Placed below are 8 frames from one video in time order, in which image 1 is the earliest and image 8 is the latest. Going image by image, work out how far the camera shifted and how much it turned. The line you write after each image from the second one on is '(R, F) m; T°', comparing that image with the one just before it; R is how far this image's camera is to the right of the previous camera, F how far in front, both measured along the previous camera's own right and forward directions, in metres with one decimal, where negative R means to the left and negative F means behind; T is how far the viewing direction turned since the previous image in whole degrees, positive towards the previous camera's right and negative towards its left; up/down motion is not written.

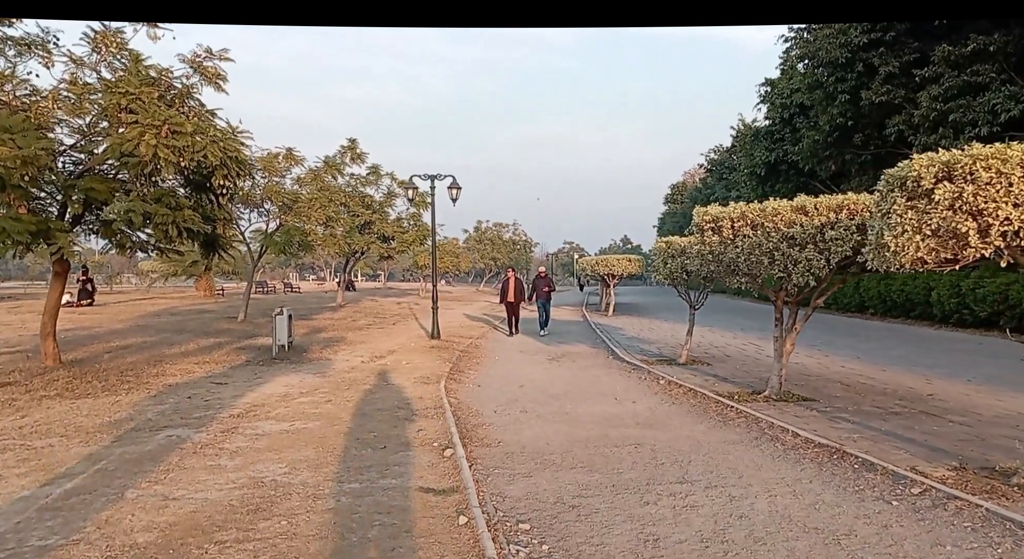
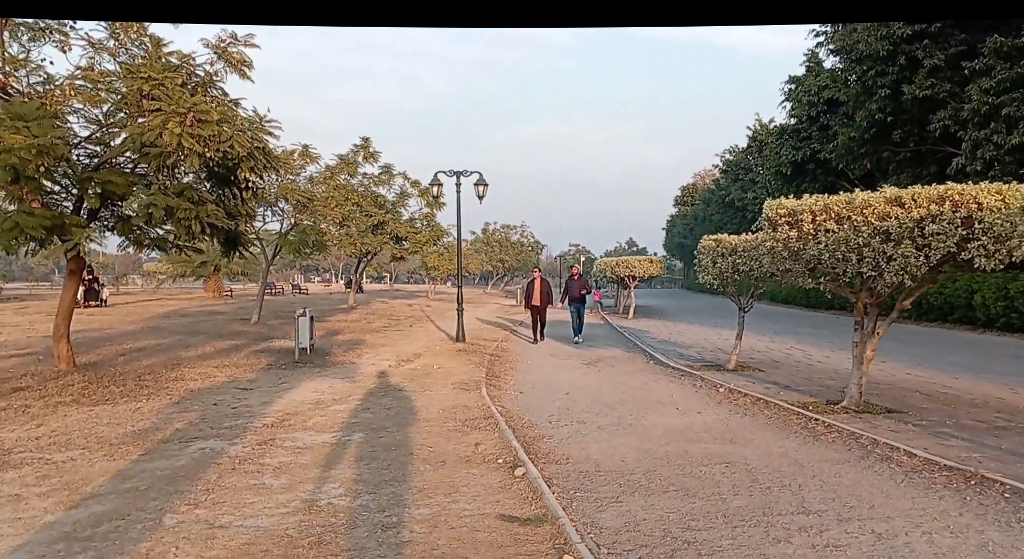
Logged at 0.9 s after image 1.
(-0.6, +0.6) m; 0°
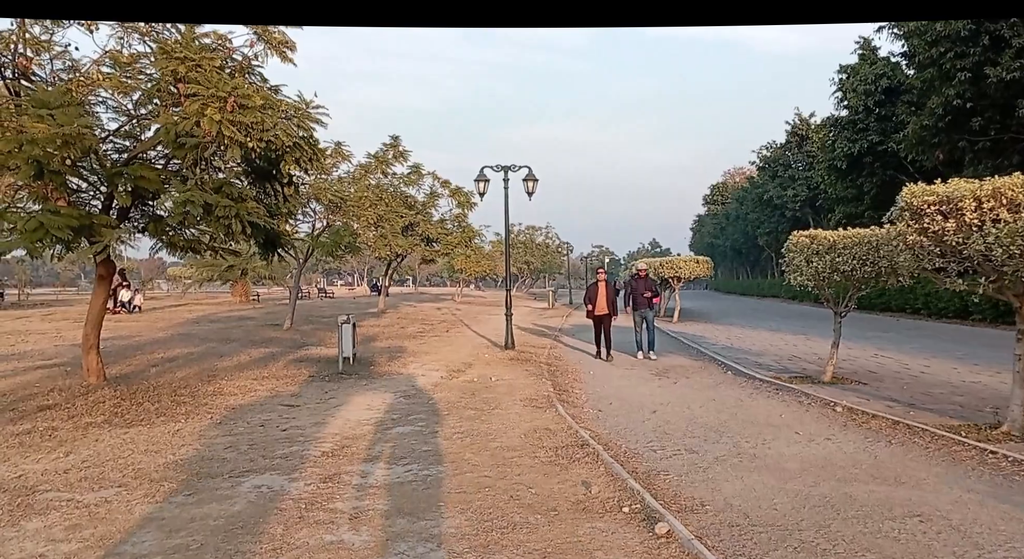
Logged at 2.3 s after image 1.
(-0.7, +1.0) m; -2°
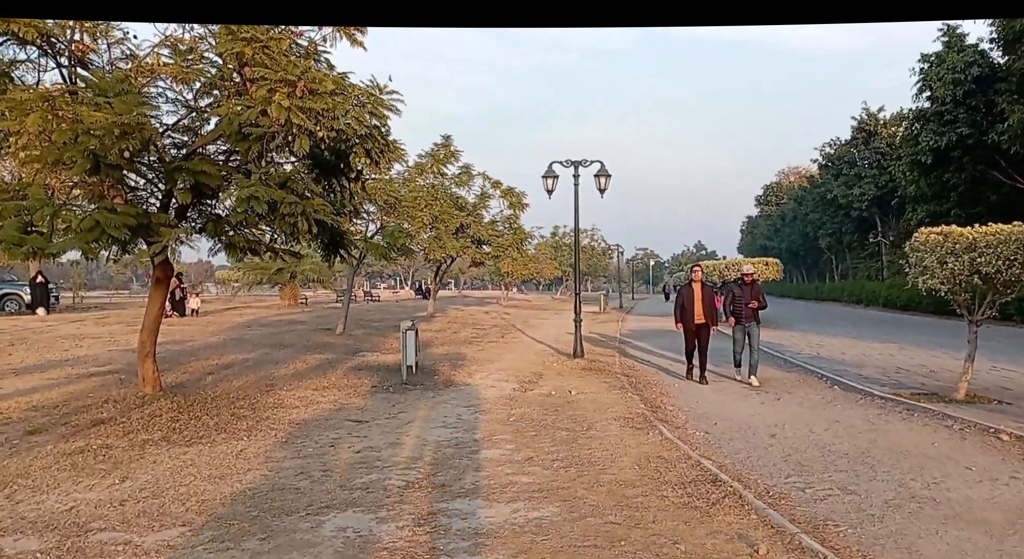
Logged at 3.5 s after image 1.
(-0.6, +0.9) m; -3°
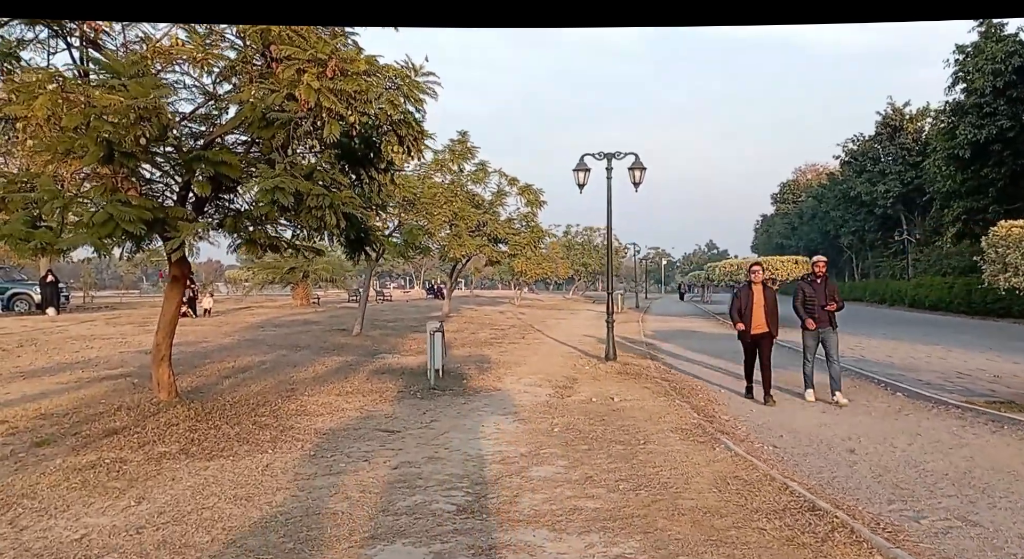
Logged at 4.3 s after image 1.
(-0.4, +0.6) m; -1°
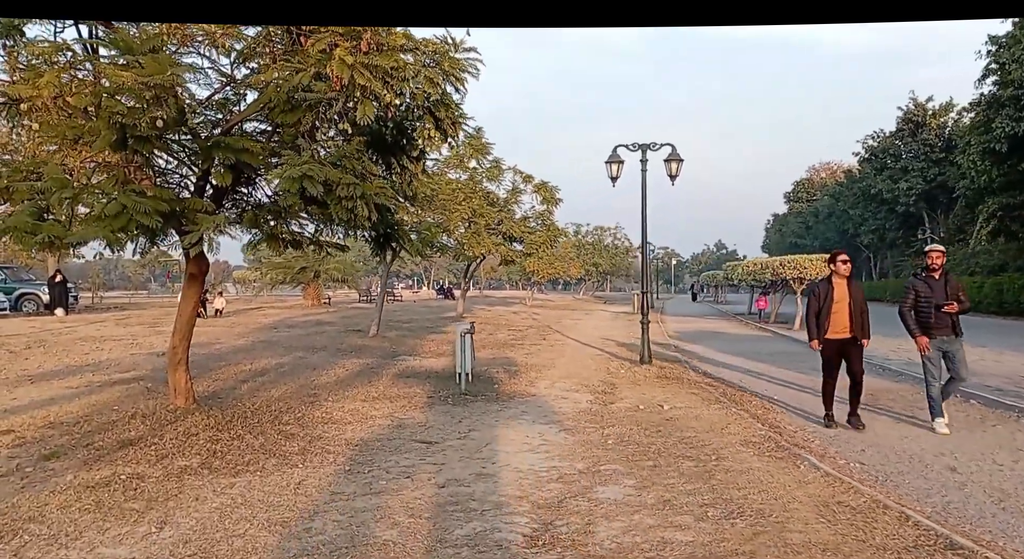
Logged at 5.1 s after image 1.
(-0.4, +0.6) m; 0°
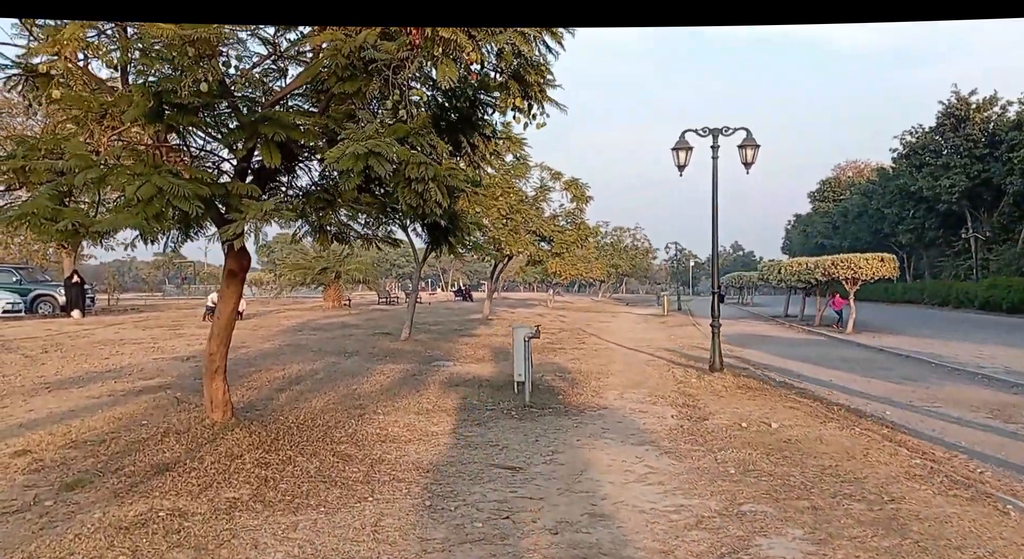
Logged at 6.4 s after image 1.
(-0.8, +1.1) m; -1°
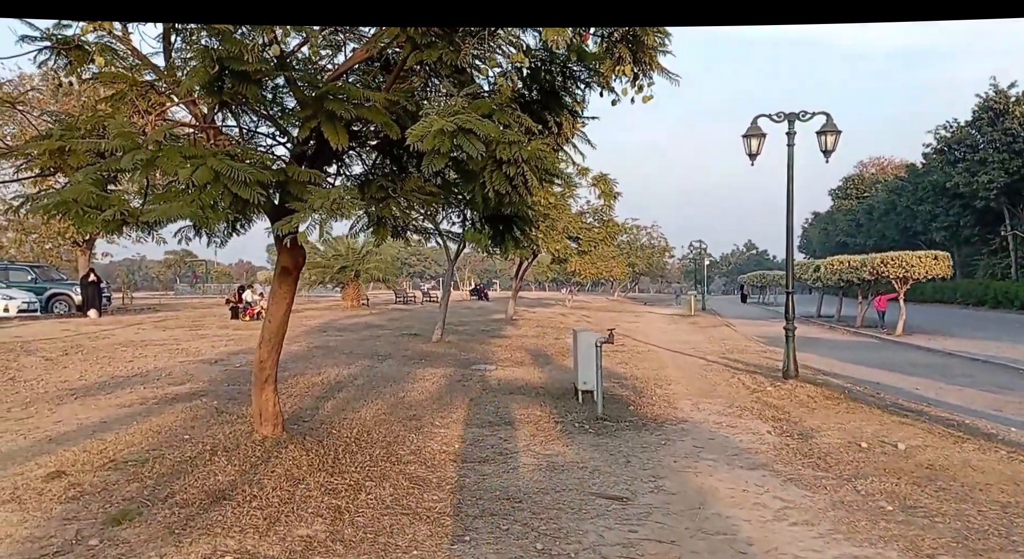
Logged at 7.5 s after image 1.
(-0.8, +0.8) m; -1°
